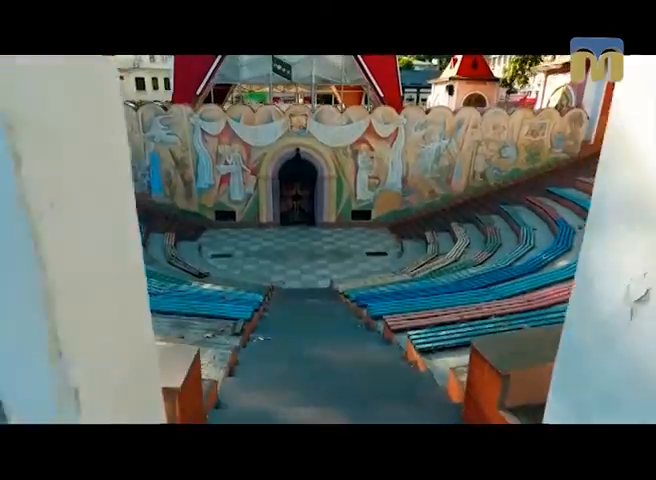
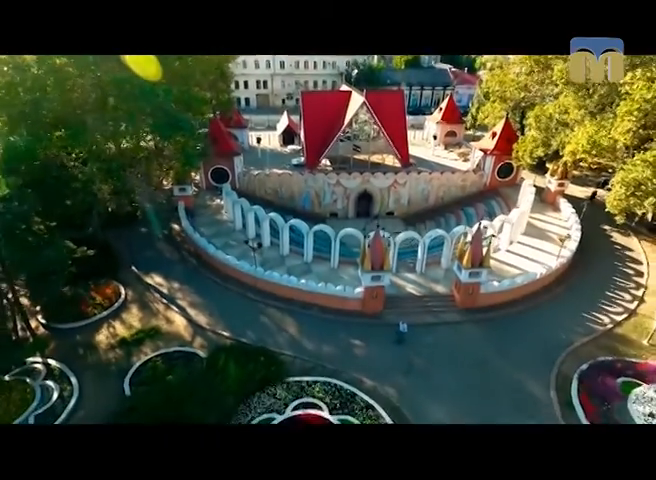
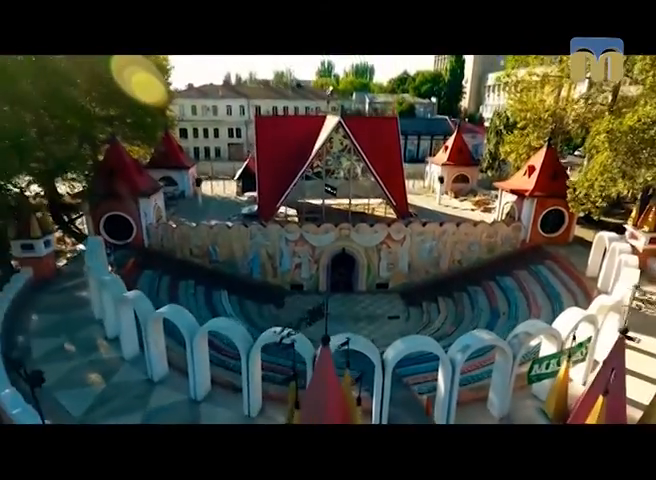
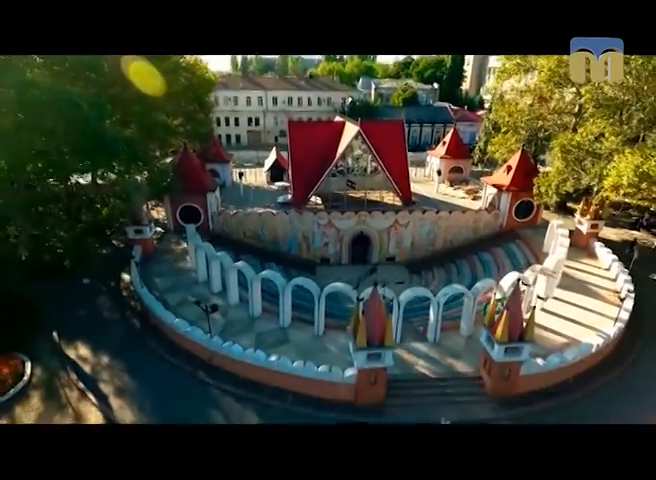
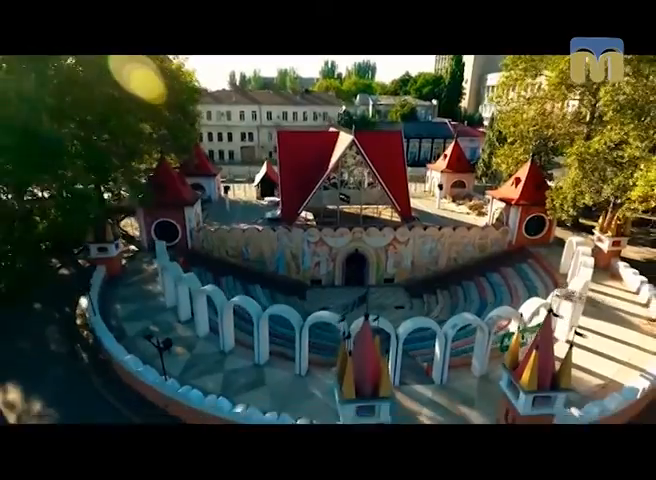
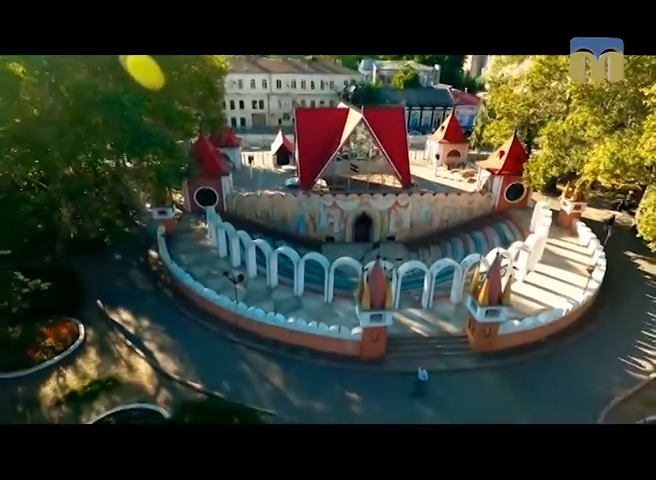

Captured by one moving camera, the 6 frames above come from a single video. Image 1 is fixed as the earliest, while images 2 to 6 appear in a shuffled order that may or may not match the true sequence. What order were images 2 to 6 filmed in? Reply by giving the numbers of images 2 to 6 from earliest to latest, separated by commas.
3, 5, 4, 6, 2
